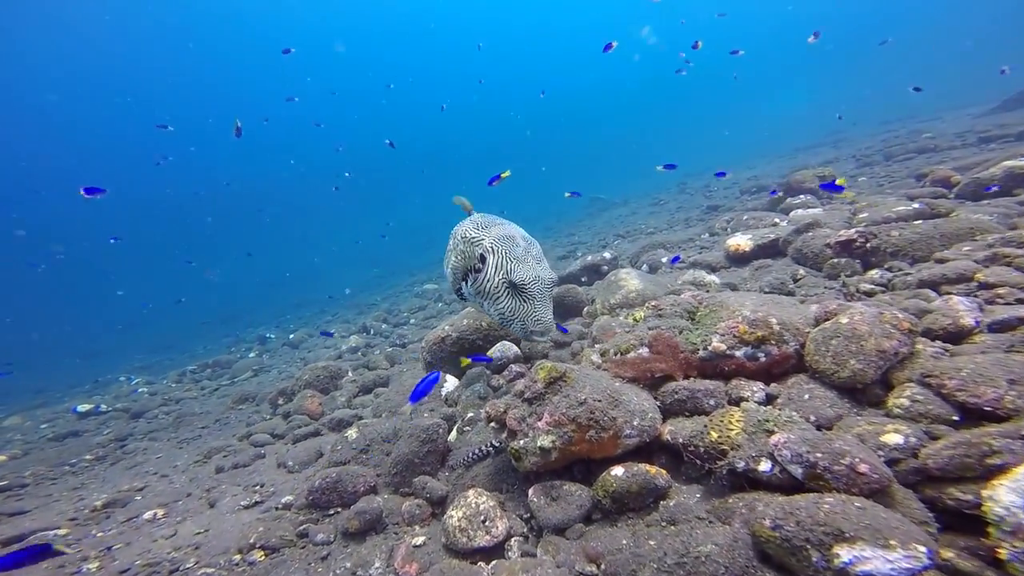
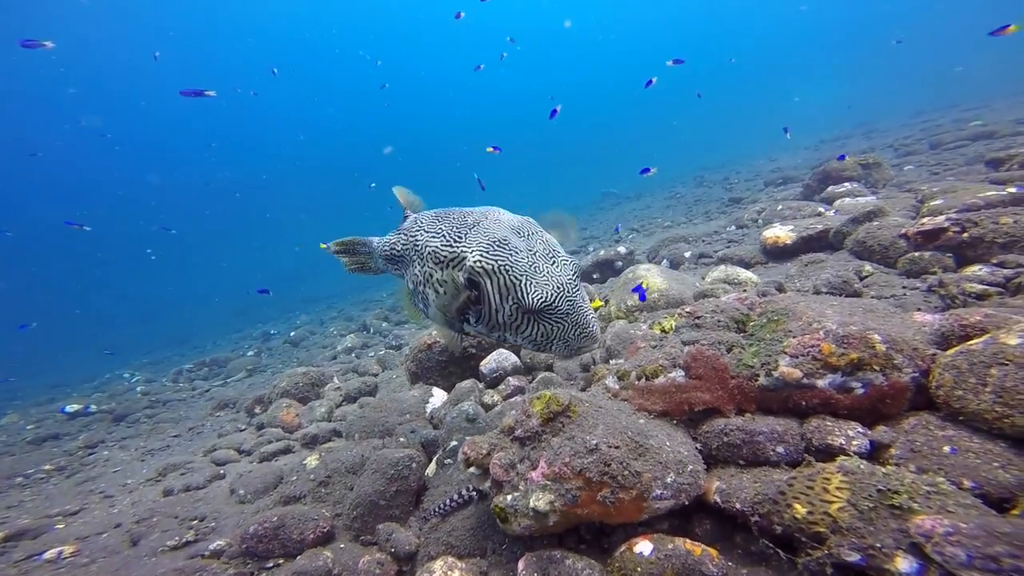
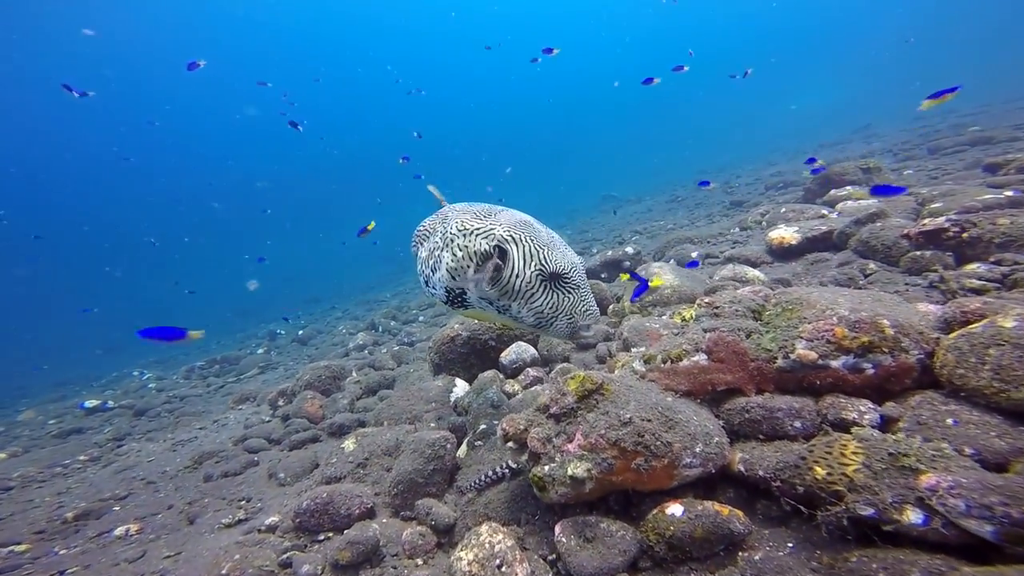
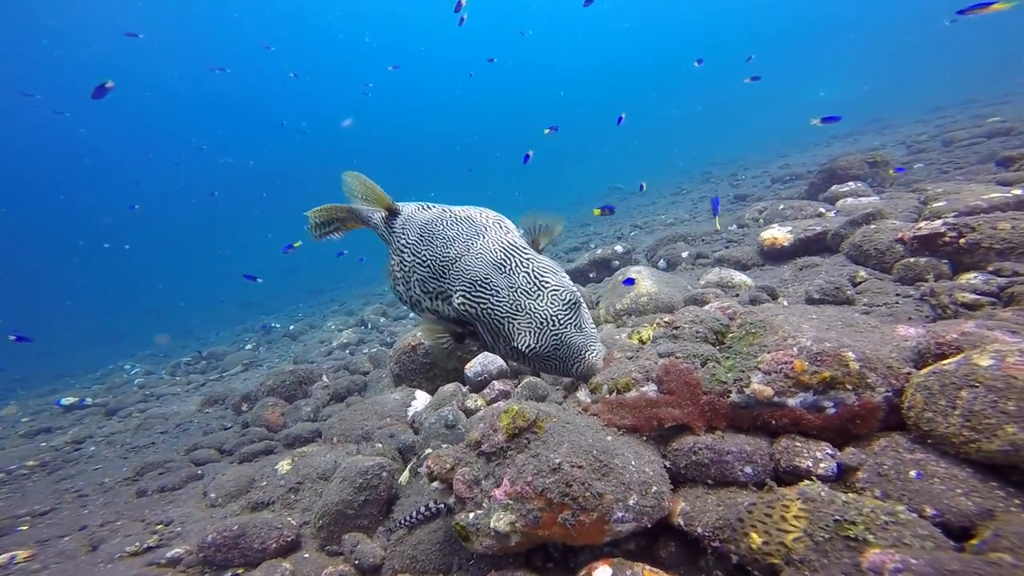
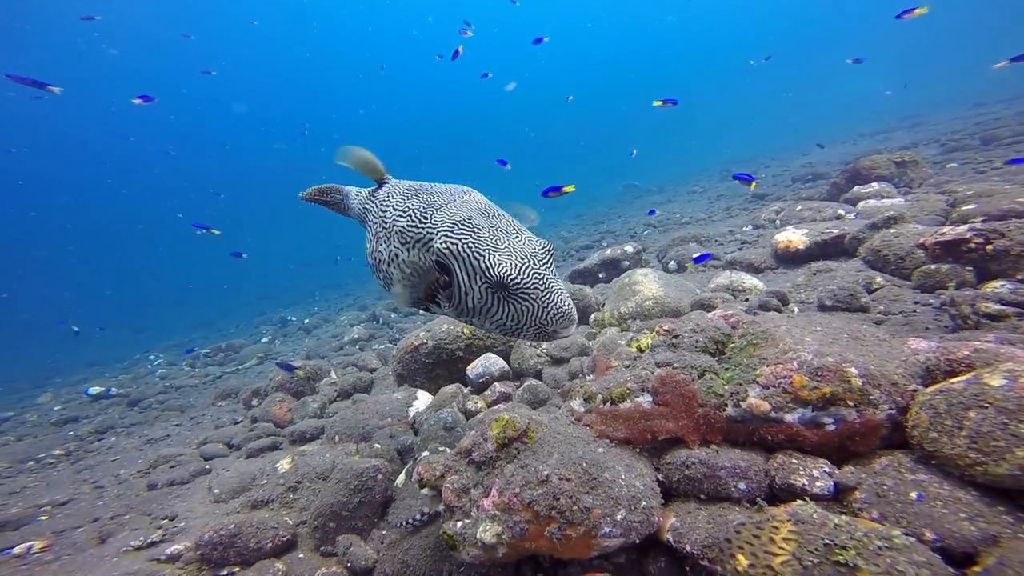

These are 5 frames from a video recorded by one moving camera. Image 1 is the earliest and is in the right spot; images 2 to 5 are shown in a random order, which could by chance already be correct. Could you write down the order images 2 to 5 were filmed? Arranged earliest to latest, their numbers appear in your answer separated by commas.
3, 2, 4, 5
